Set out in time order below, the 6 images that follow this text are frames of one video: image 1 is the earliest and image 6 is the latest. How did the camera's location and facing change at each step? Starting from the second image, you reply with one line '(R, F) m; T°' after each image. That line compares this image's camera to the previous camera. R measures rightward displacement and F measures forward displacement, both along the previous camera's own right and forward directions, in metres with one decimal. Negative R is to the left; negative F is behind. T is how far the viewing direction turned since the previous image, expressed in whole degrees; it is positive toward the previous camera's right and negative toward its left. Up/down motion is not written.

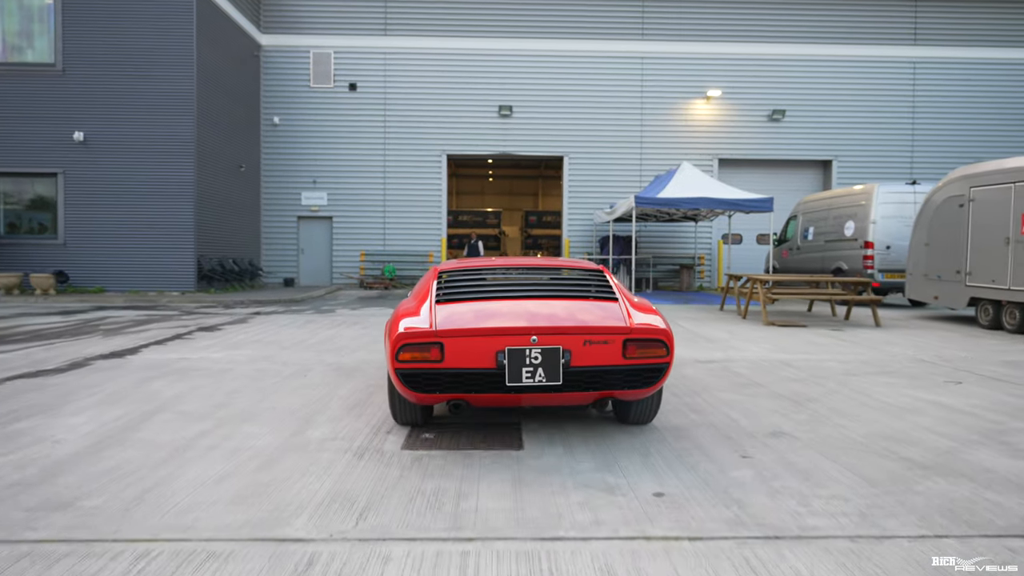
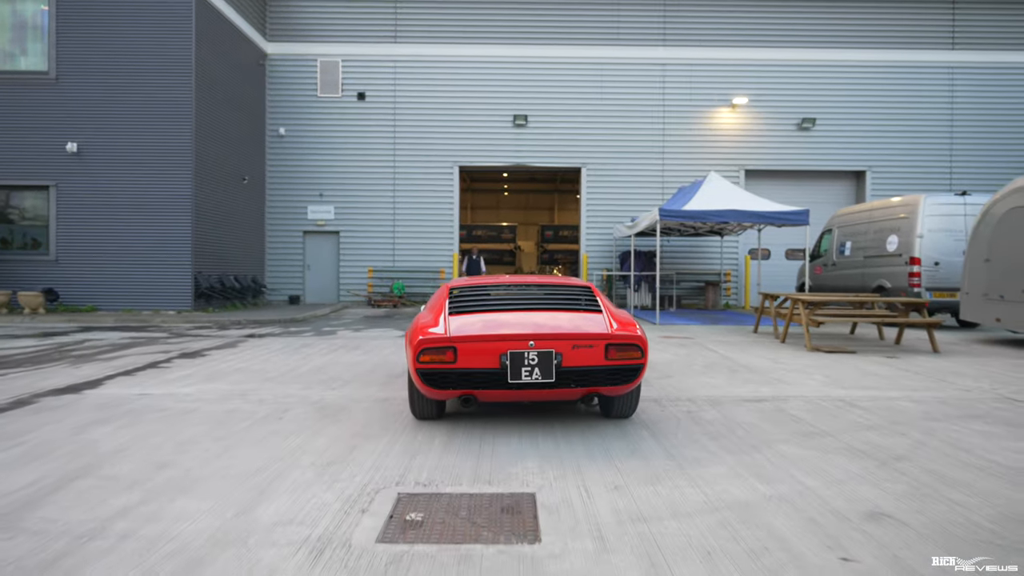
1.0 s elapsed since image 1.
(0.0, +1.0) m; -1°
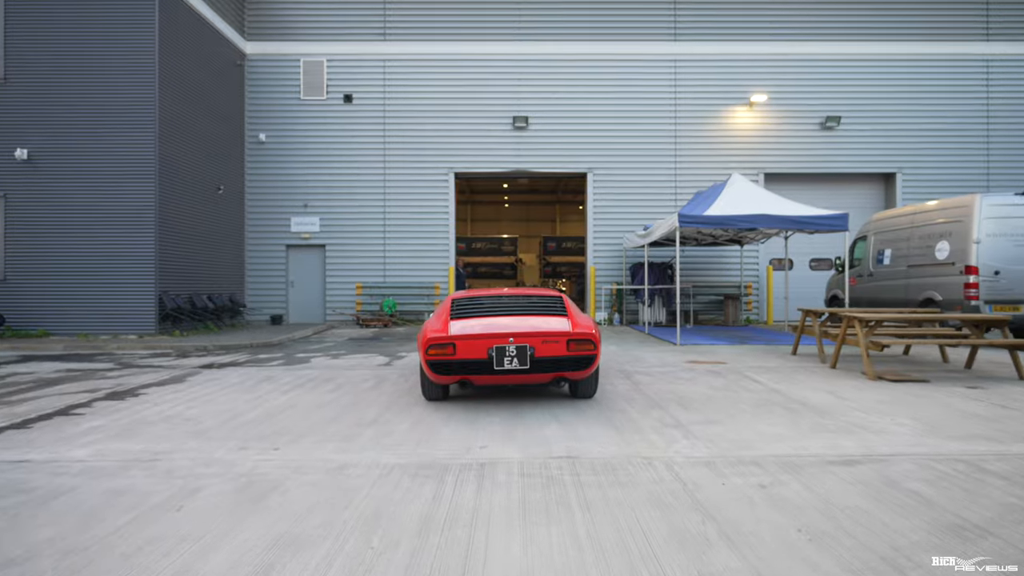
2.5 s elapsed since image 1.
(0.0, +1.5) m; 0°
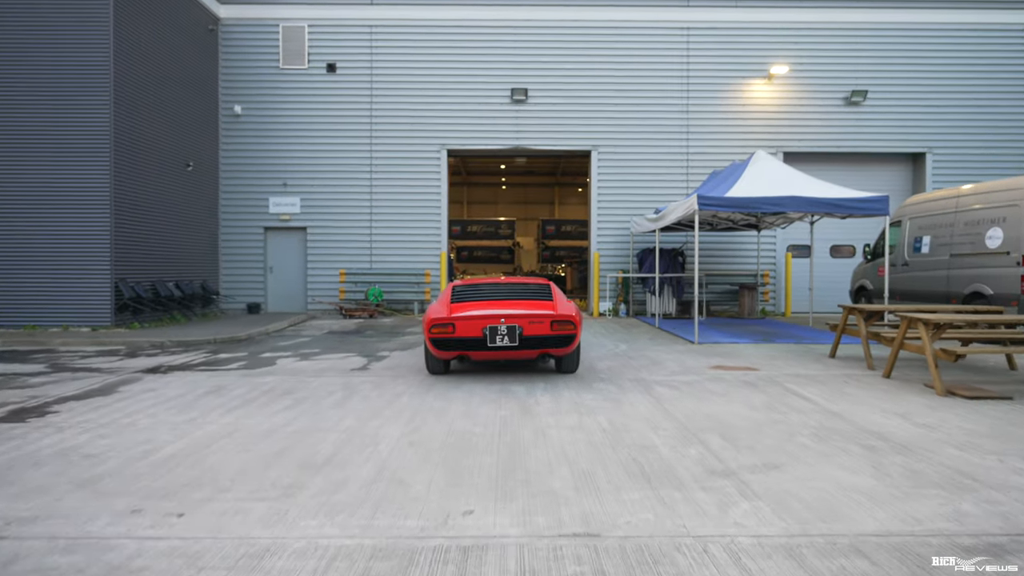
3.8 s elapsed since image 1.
(0.0, +1.3) m; 0°
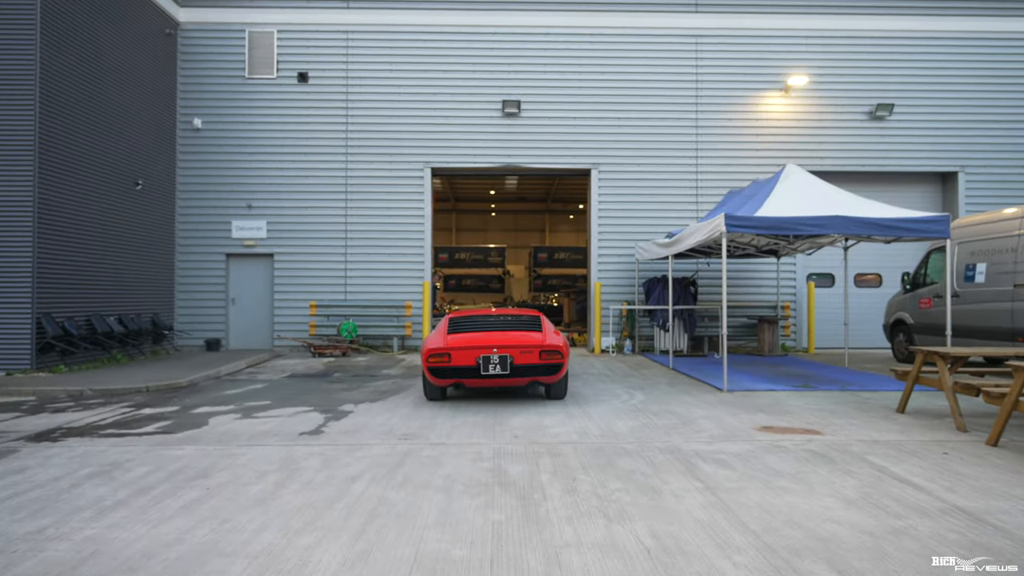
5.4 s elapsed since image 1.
(0.0, +1.7) m; +1°
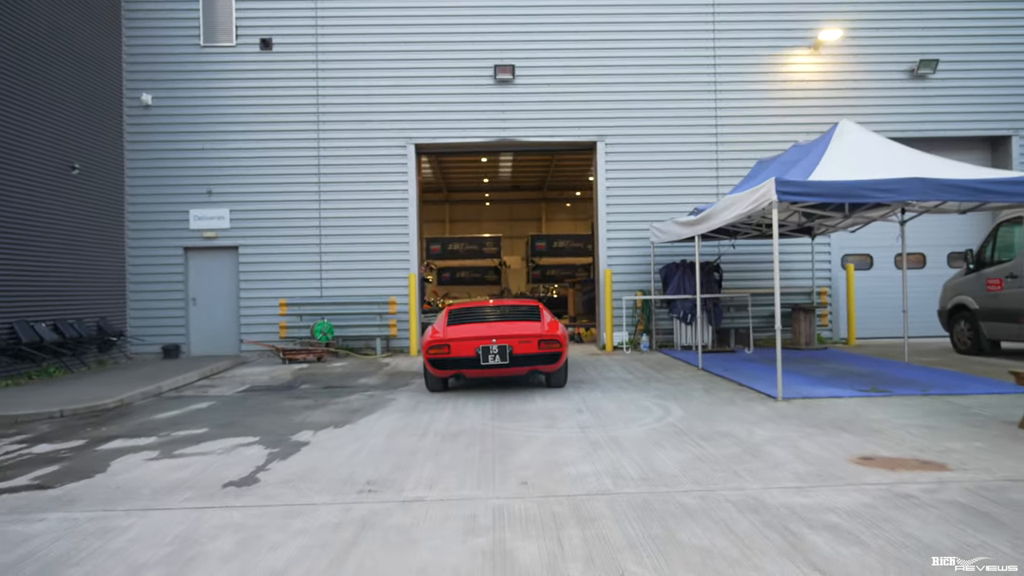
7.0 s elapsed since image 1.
(0.0, +1.7) m; 0°
